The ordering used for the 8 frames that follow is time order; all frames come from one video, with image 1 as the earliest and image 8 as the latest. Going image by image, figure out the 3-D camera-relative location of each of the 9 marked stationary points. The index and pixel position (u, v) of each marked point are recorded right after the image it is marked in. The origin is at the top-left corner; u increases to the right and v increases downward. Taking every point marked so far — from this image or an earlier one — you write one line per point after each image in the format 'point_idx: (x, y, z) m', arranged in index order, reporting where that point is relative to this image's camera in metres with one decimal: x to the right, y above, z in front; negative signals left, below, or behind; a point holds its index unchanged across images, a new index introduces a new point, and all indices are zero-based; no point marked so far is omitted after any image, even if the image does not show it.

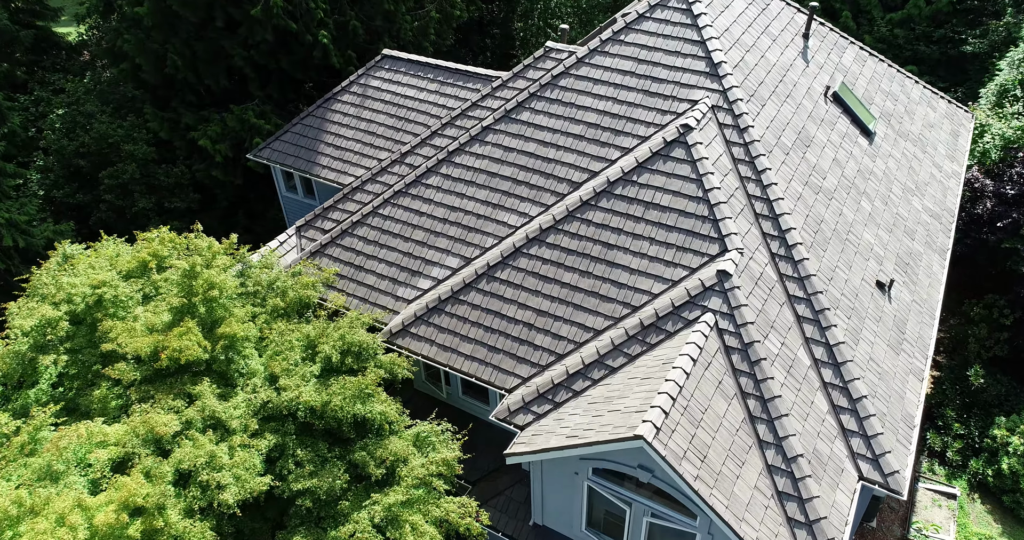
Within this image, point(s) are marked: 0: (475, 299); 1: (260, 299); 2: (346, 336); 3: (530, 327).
0: (-1.0, -0.8, +19.0) m
1: (-6.6, -0.8, +19.3) m
2: (-4.1, -1.6, +17.8) m
3: (+0.5, -1.4, +18.3) m
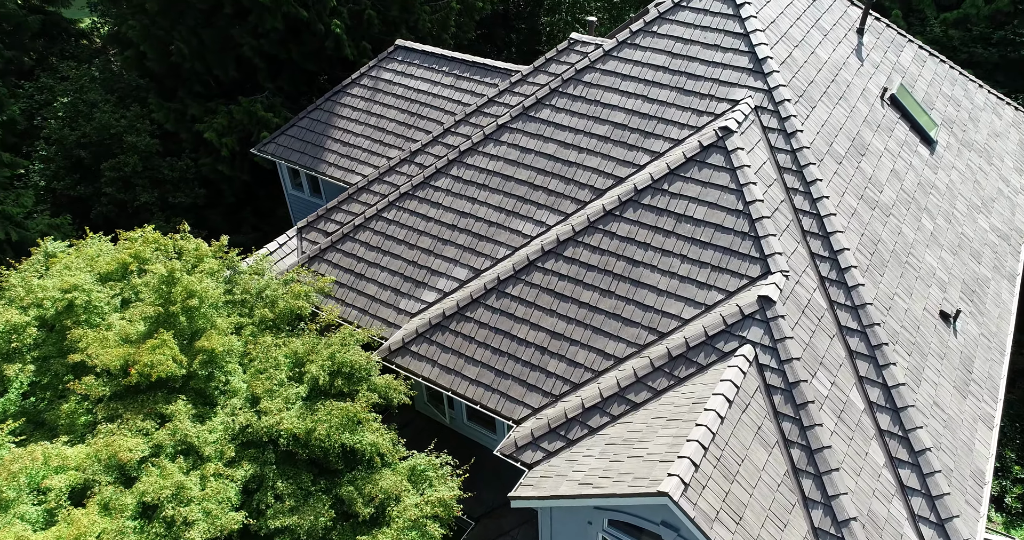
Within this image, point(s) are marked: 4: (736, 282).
0: (-0.7, -1.1, +17.1) m
1: (-6.3, -1.0, +17.6) m
2: (-3.9, -1.8, +16.0) m
3: (+0.7, -1.8, +16.3) m
4: (+4.6, -0.2, +15.1) m
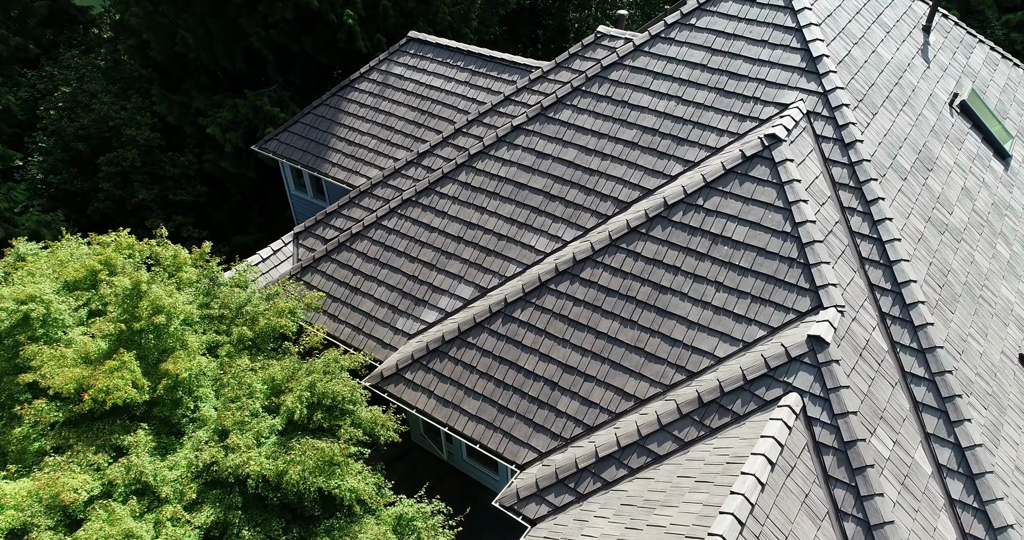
0: (-0.5, -1.5, +15.1) m
1: (-6.2, -1.3, +15.7) m
2: (-3.8, -2.2, +14.1) m
3: (+0.8, -2.3, +14.3) m
4: (+4.7, -0.8, +12.9) m
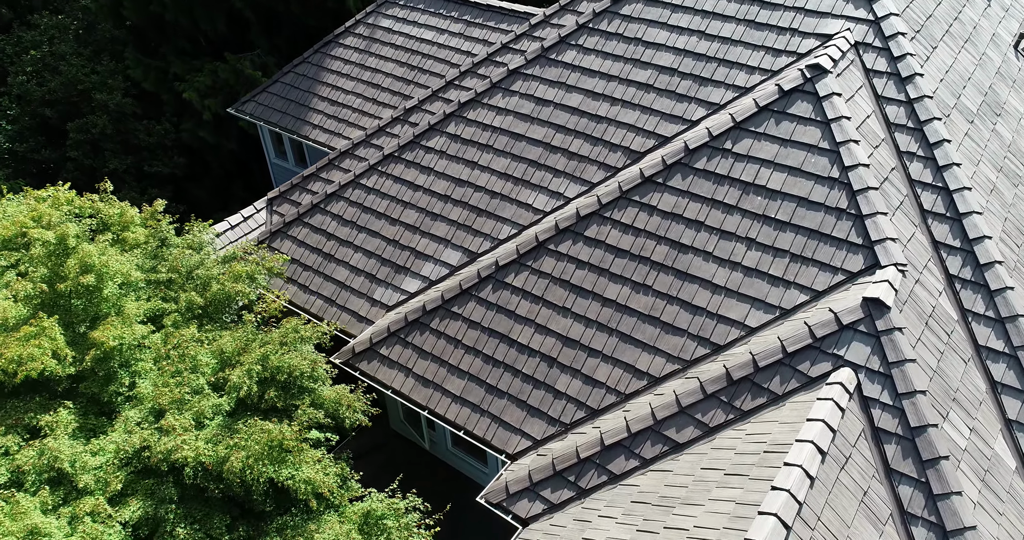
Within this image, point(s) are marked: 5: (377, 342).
0: (-0.7, -0.8, +12.9) m
1: (-6.3, -0.4, +13.6) m
2: (-3.9, -1.4, +11.9) m
3: (+0.7, -1.5, +12.1) m
4: (+4.5, -0.1, +10.6) m
5: (-2.5, -1.3, +13.5) m
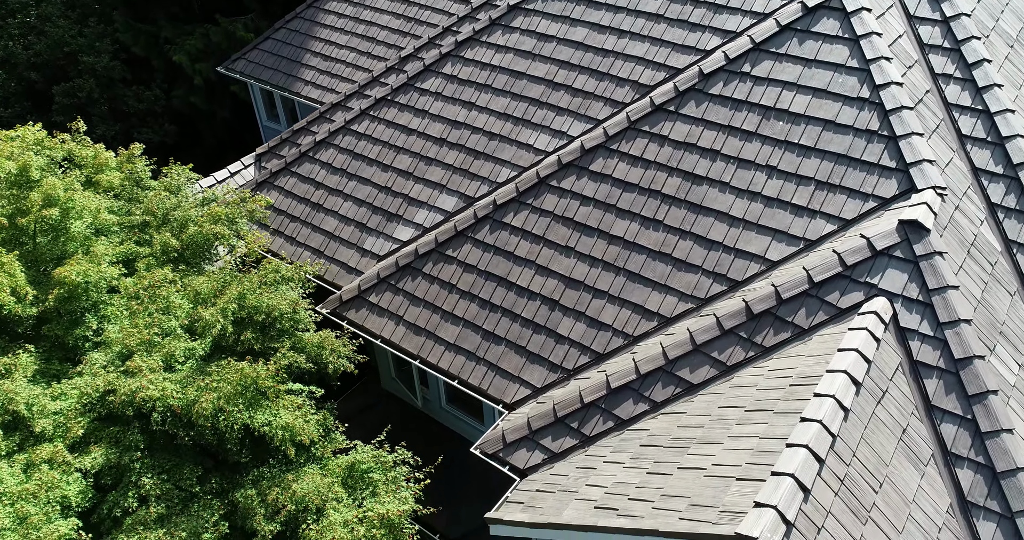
0: (-0.7, +0.2, +12.0) m
1: (-6.3, +0.6, +12.7) m
2: (-4.0, -0.4, +11.0) m
3: (+0.6, -0.5, +11.1) m
4: (+4.5, +0.9, +9.7) m
5: (-2.5, -0.3, +12.6) m
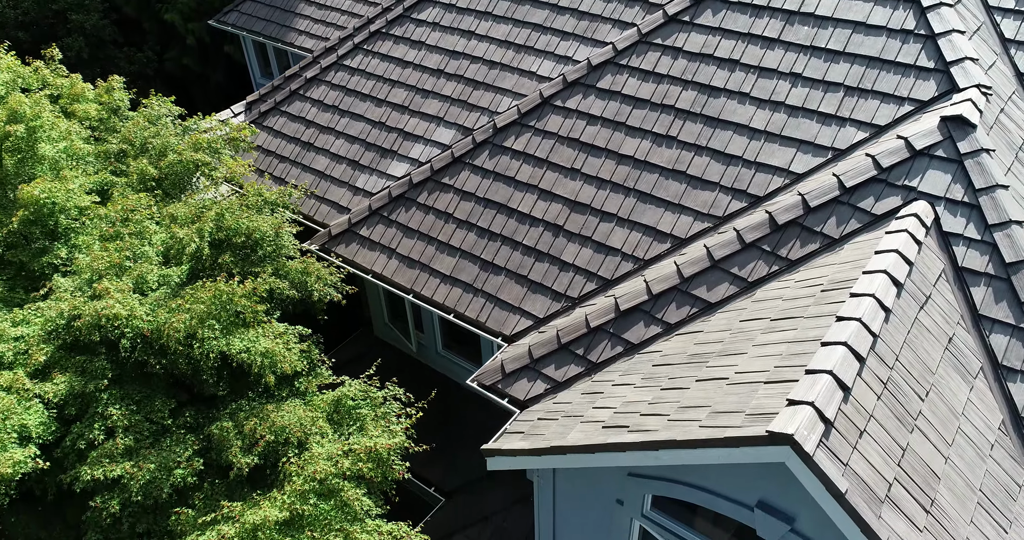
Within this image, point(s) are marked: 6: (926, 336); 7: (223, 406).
0: (-0.7, +1.3, +11.1) m
1: (-6.3, +1.7, +11.9) m
2: (-3.9, +0.7, +10.2) m
3: (+0.6, +0.5, +10.3) m
4: (+4.5, +1.9, +8.8) m
5: (-2.5, +0.8, +11.8) m
6: (+3.9, -0.6, +6.9) m
7: (-3.8, -1.8, +9.6) m
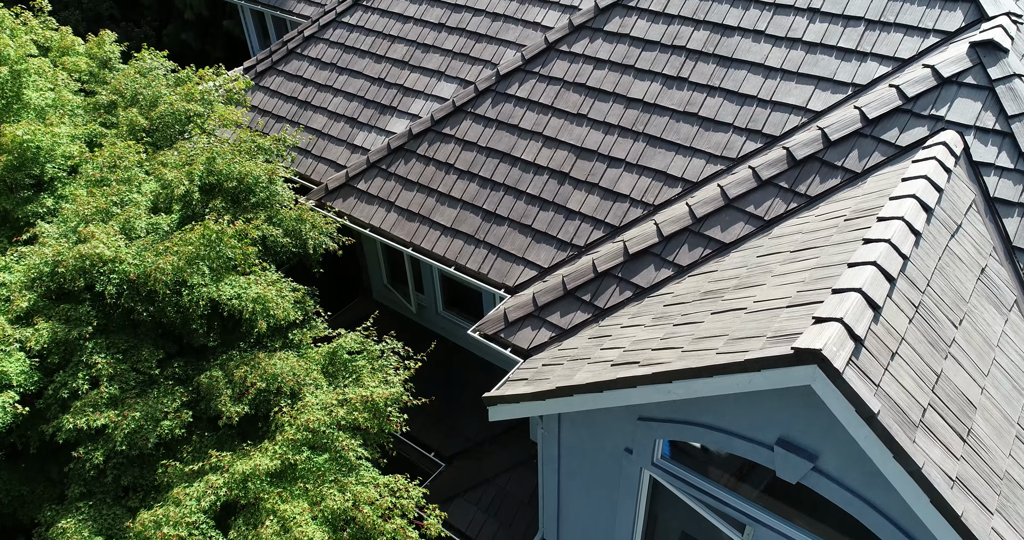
0: (-0.6, +2.0, +10.7) m
1: (-6.2, +2.4, +11.5) m
2: (-3.9, +1.4, +9.8) m
3: (+0.7, +1.2, +9.8) m
4: (+4.6, +2.6, +8.3) m
5: (-2.4, +1.5, +11.4) m
6: (+3.9, 0.0, +6.4) m
7: (-3.8, -1.1, +9.2) m
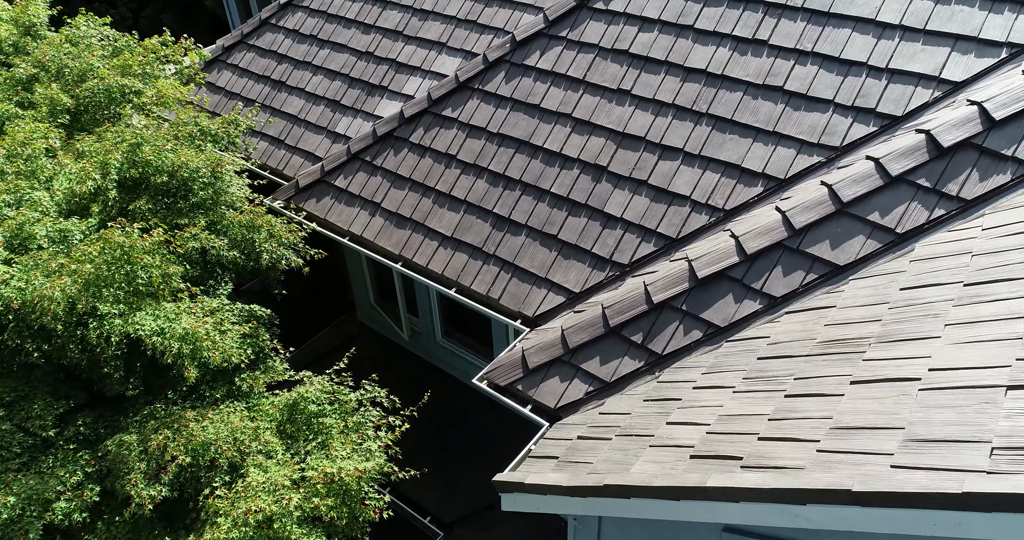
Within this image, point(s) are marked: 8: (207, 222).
0: (-0.4, +1.8, +8.3) m
1: (-6.0, +2.2, +9.2) m
2: (-3.7, +1.2, +7.4) m
3: (+0.9, +1.0, +7.5) m
4: (+4.8, +2.3, +5.9) m
5: (-2.2, +1.2, +9.0) m
6: (+4.1, -0.2, +4.1) m
7: (-3.6, -1.3, +6.9) m
8: (-3.1, +0.4, +7.5) m
